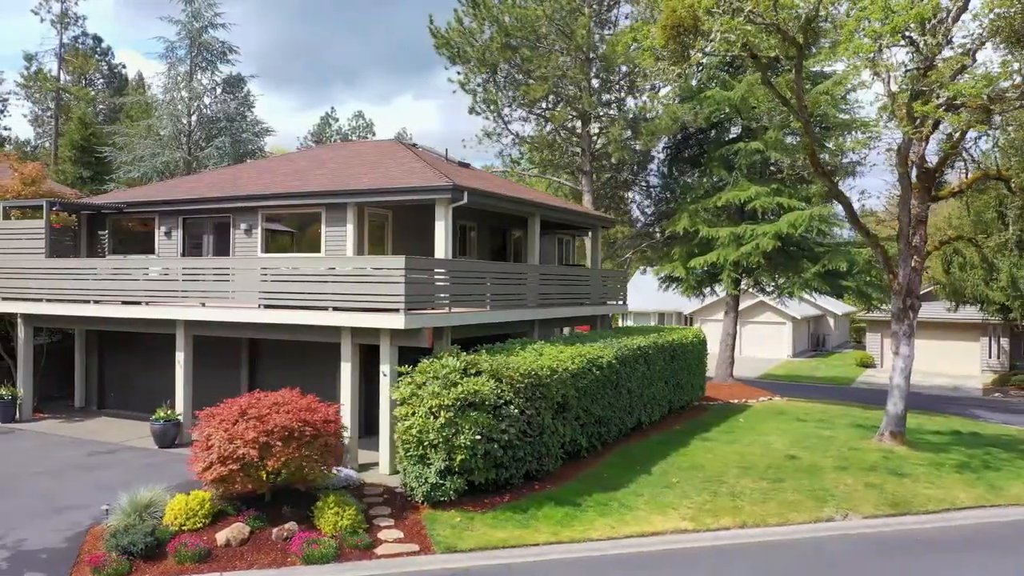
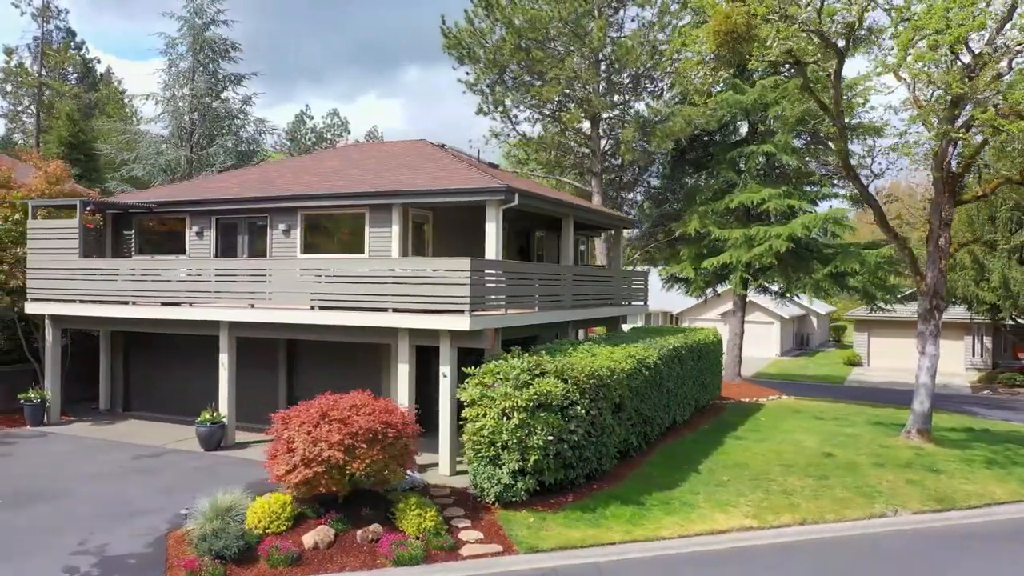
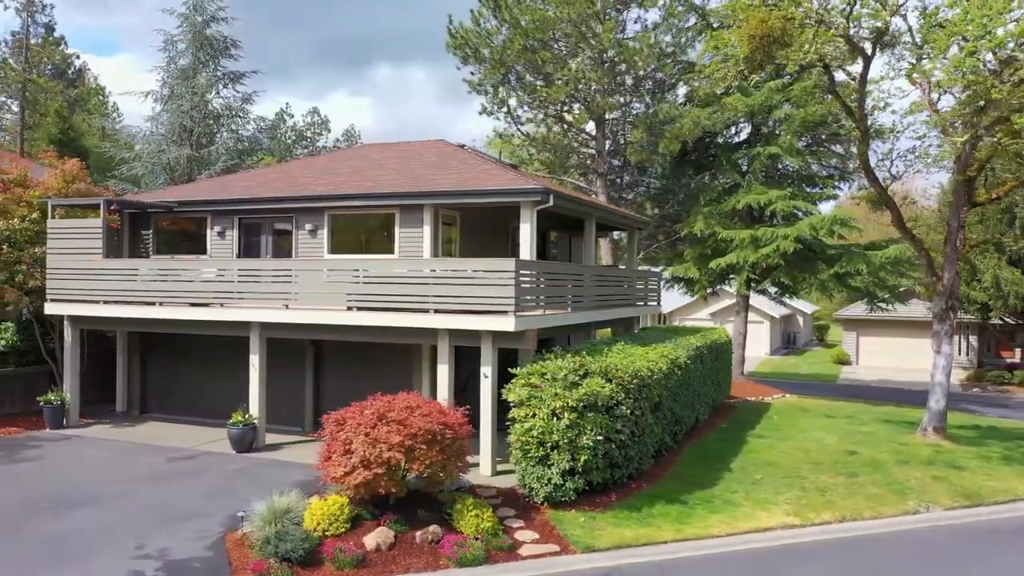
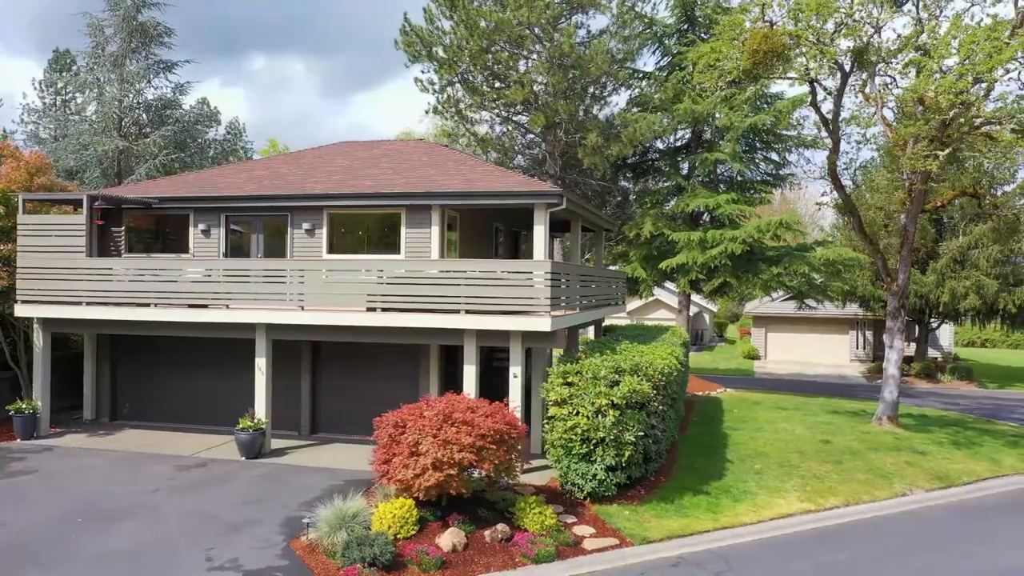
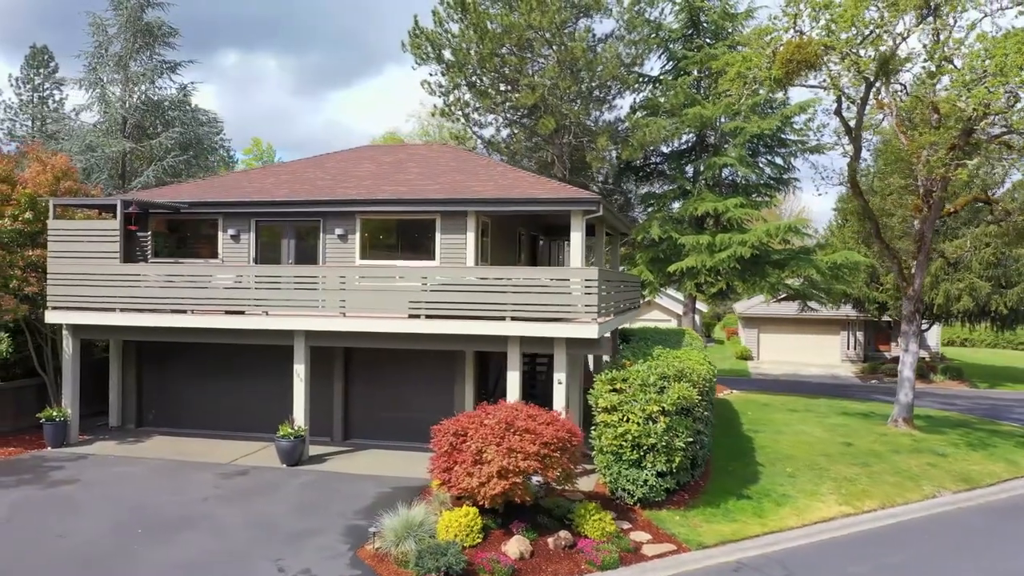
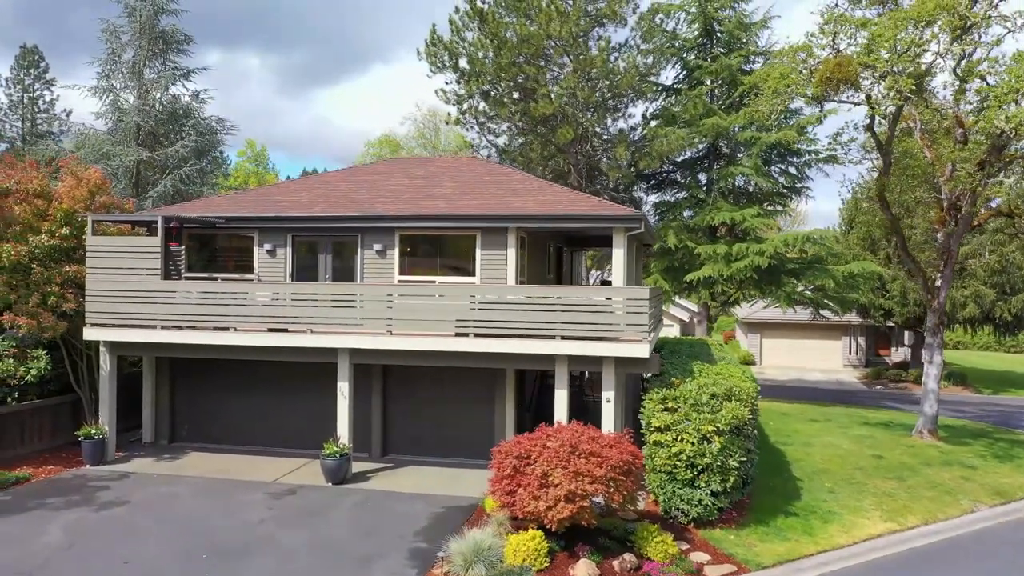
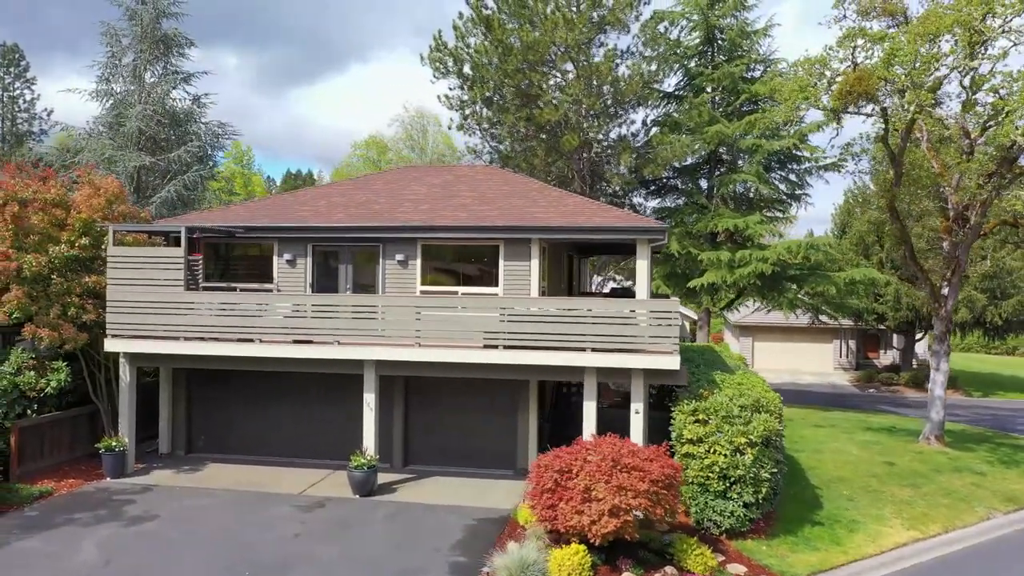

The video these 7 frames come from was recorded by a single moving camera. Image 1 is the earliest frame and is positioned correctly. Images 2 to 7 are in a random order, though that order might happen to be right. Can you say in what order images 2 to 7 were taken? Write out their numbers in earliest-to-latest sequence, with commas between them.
2, 3, 4, 5, 6, 7
